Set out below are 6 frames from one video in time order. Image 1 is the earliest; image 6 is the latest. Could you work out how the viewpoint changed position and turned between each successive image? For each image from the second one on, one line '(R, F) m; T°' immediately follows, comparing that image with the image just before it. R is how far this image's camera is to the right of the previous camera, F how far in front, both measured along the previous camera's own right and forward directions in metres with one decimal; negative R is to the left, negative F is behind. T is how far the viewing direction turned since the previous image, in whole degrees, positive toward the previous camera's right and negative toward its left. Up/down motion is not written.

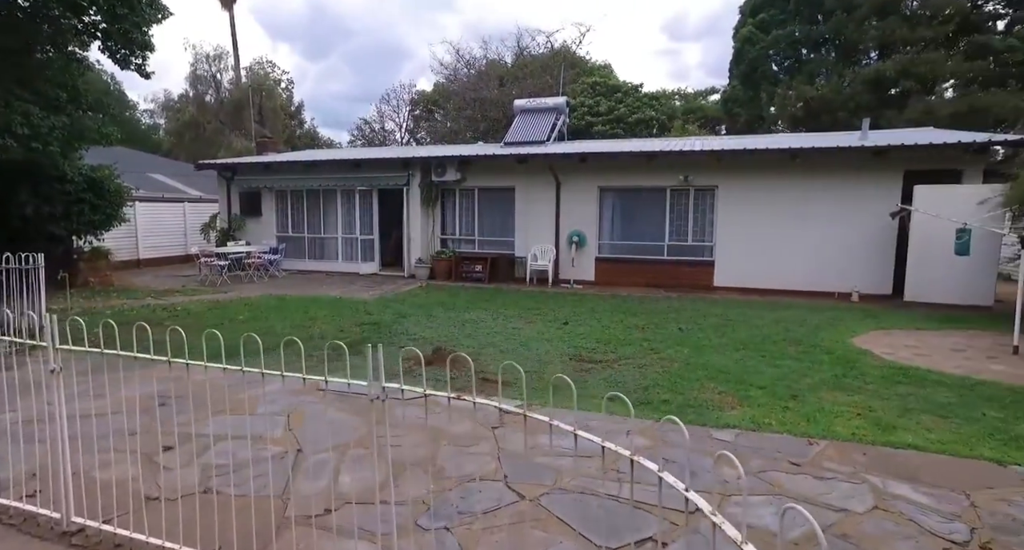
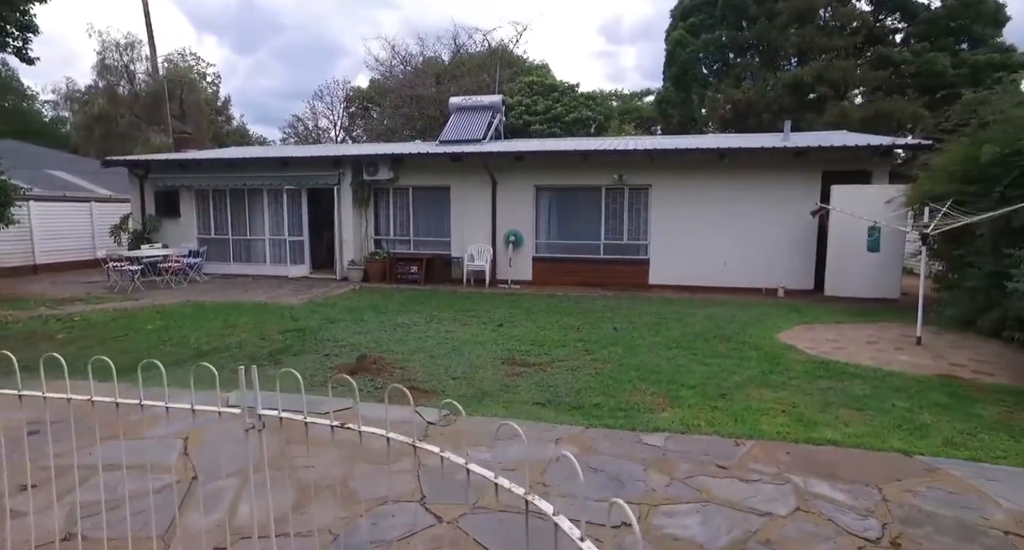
(+0.1, +0.2) m; +5°
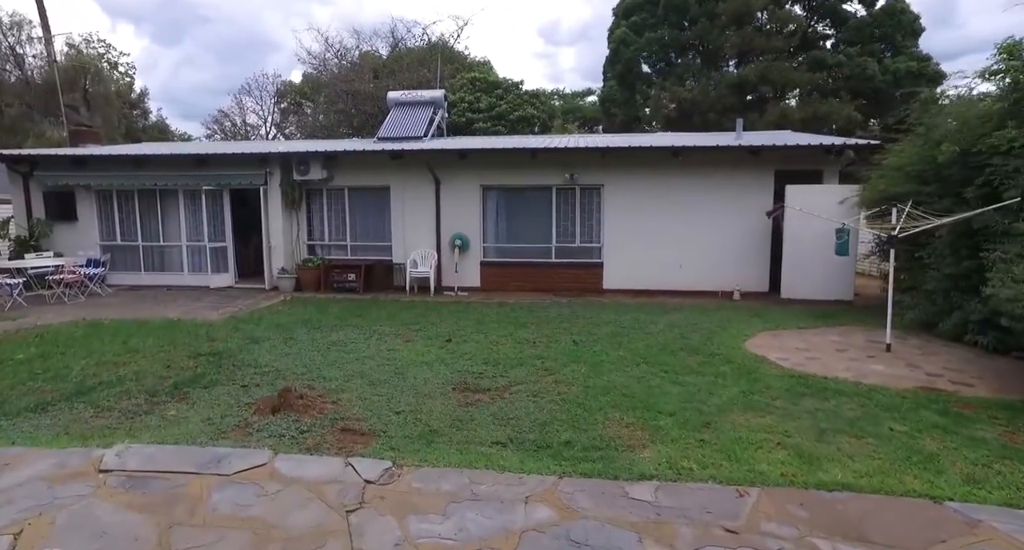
(-0.1, +0.8) m; +5°
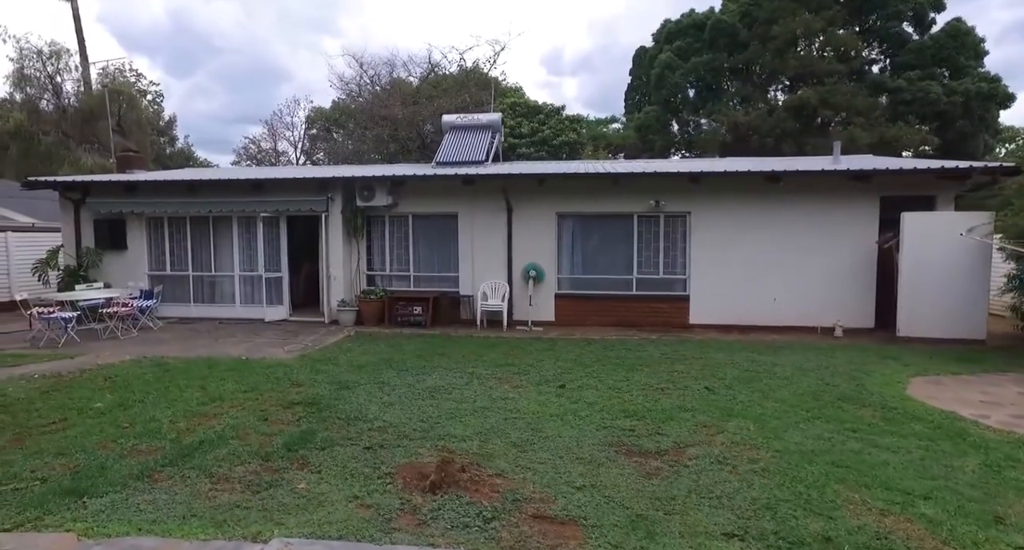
(-1.3, +0.8) m; -1°
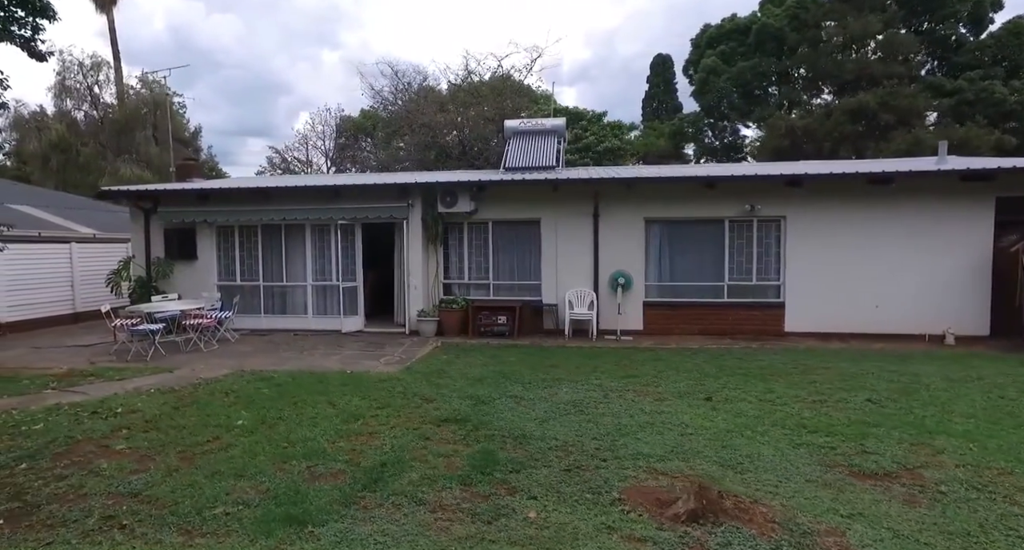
(-1.5, +0.4) m; 0°
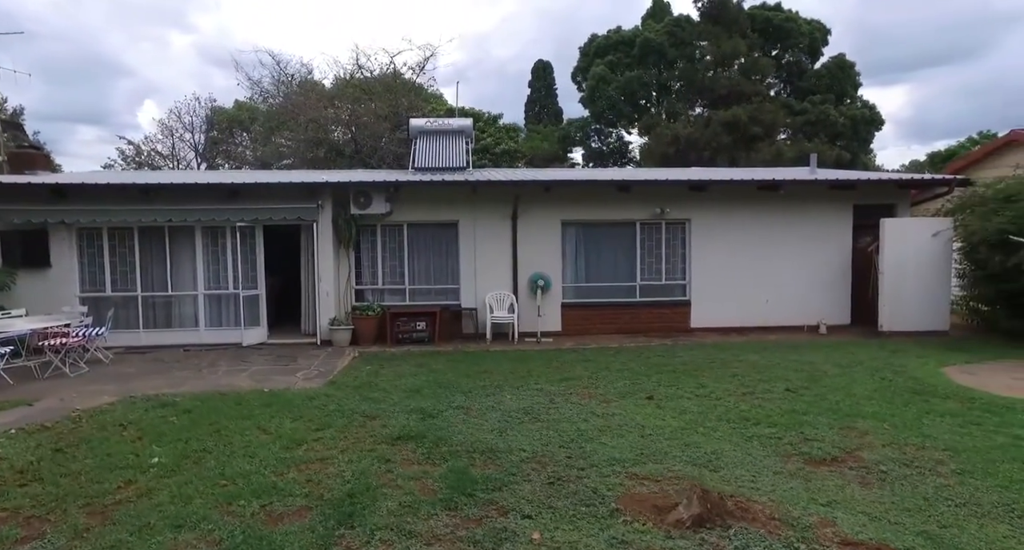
(-0.7, +0.3) m; +11°
